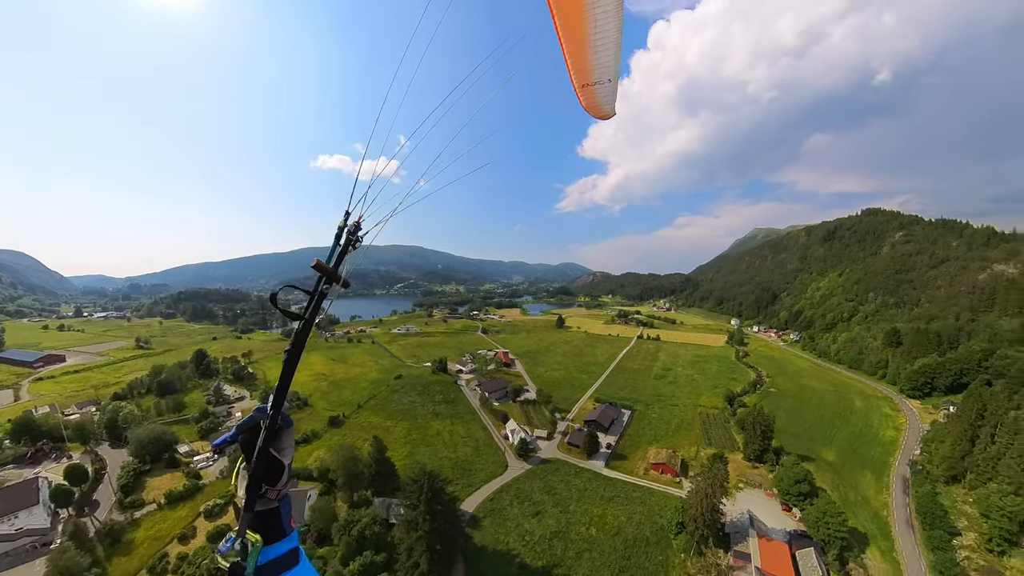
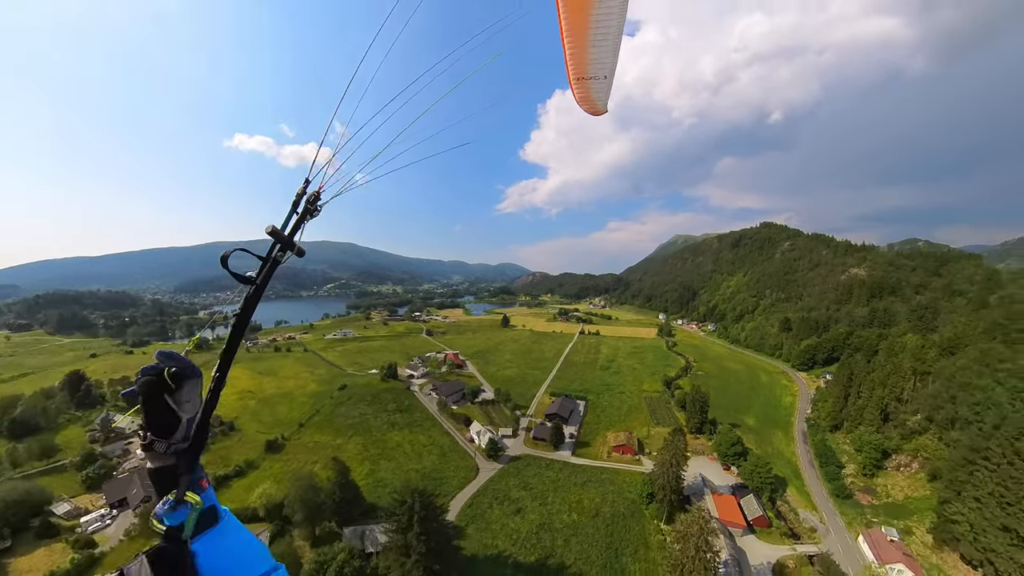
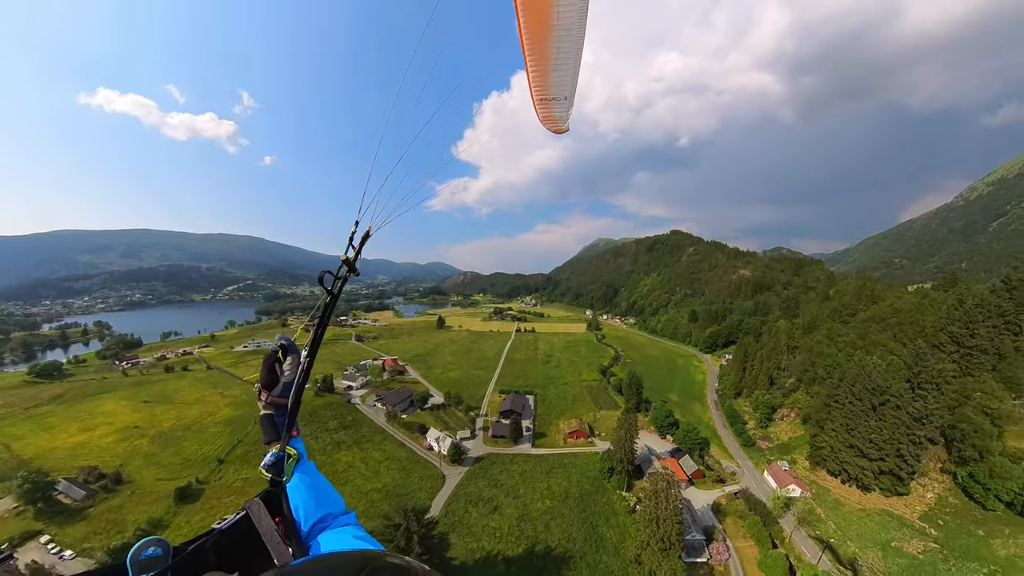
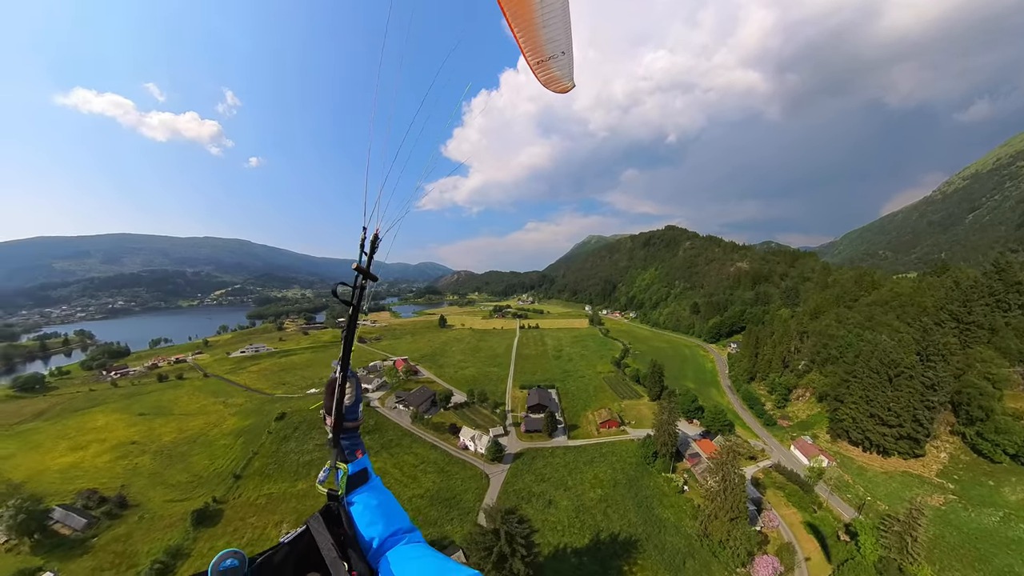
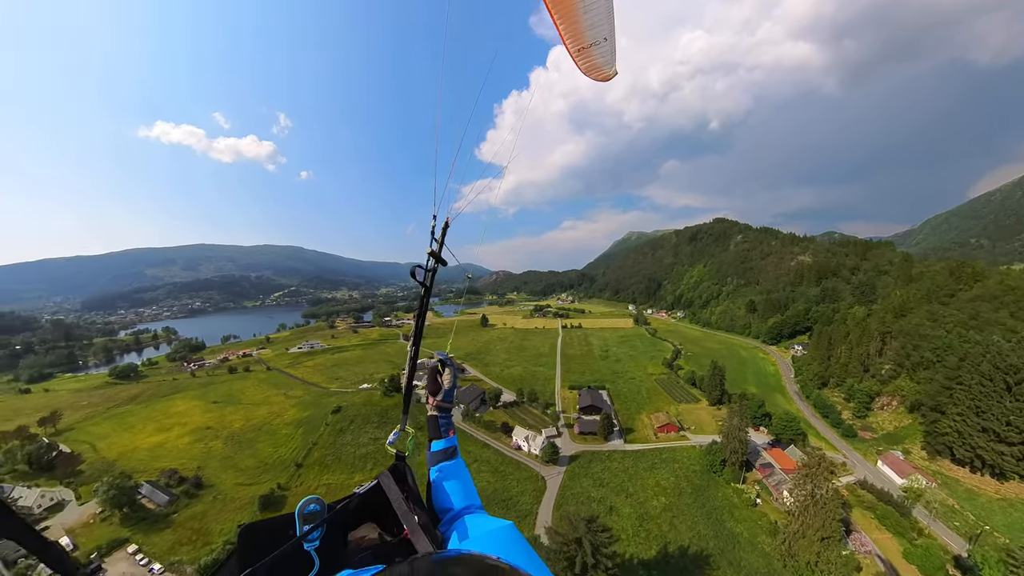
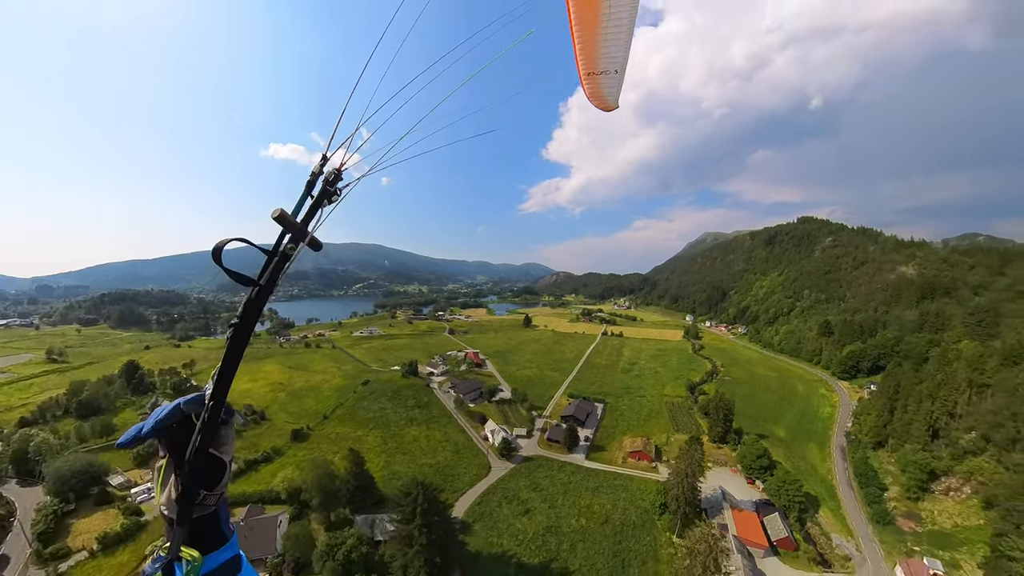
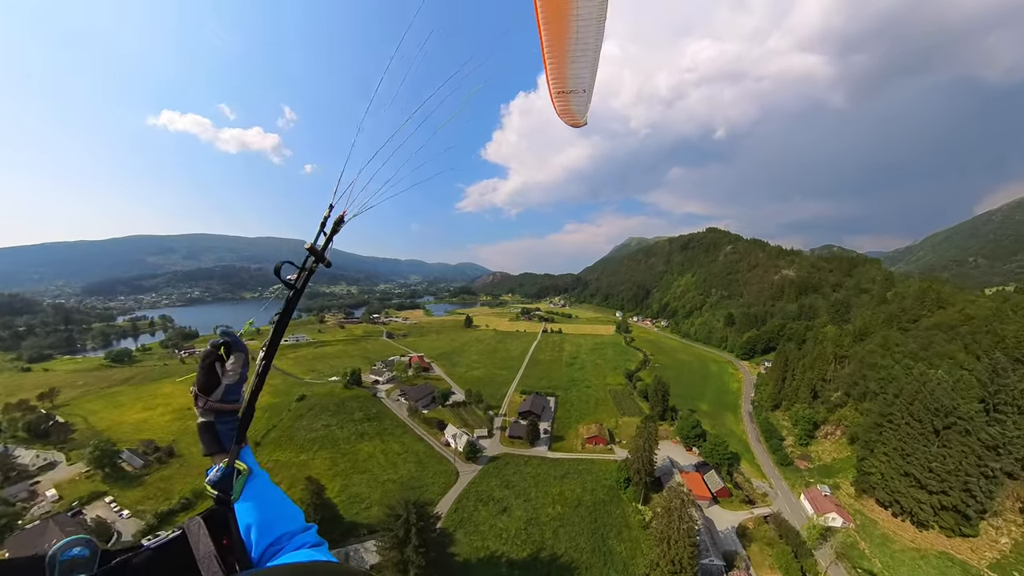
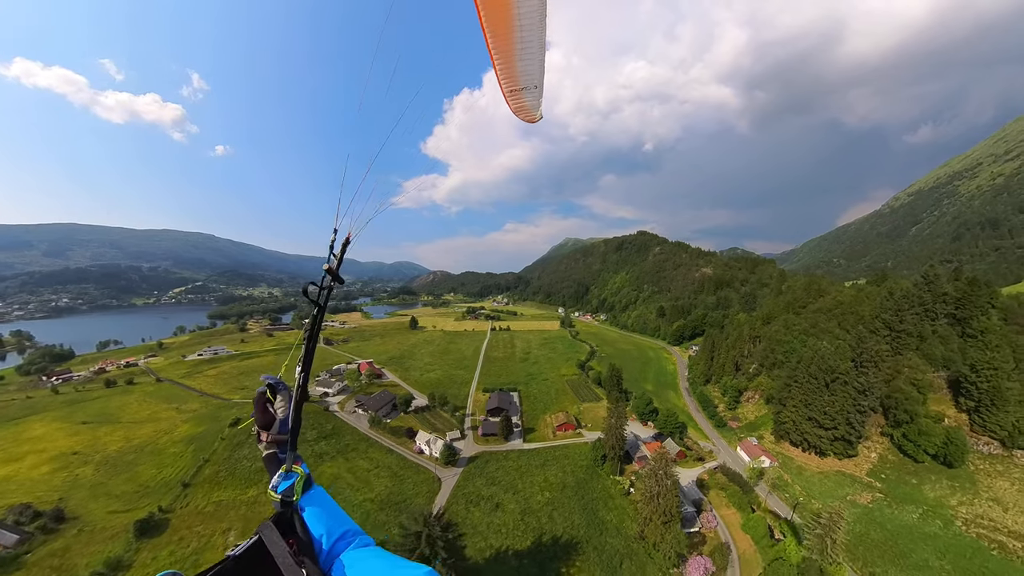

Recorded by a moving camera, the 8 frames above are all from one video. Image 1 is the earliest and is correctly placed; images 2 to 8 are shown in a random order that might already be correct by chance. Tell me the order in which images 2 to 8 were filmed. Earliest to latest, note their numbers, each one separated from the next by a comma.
6, 2, 7, 3, 8, 4, 5
